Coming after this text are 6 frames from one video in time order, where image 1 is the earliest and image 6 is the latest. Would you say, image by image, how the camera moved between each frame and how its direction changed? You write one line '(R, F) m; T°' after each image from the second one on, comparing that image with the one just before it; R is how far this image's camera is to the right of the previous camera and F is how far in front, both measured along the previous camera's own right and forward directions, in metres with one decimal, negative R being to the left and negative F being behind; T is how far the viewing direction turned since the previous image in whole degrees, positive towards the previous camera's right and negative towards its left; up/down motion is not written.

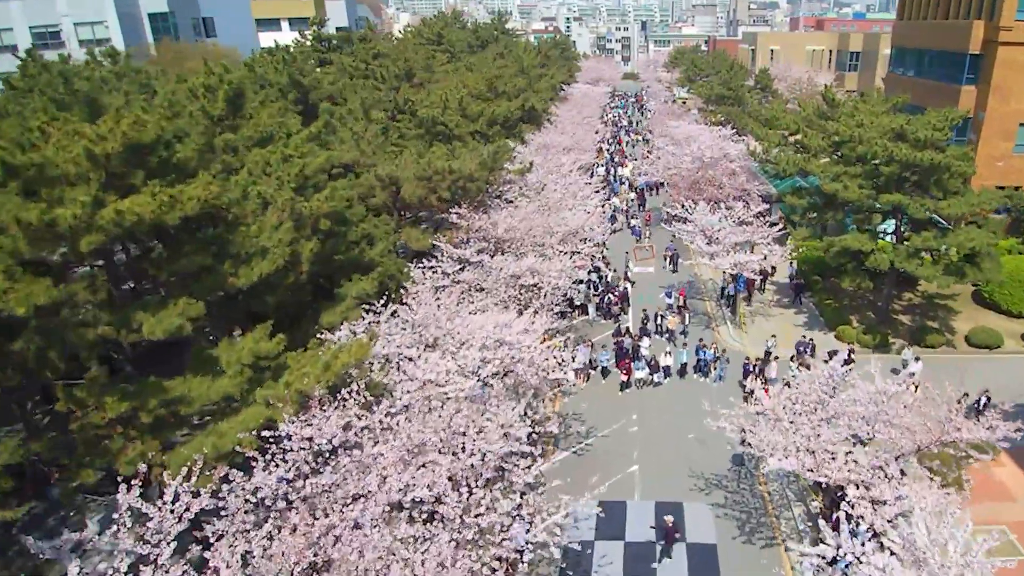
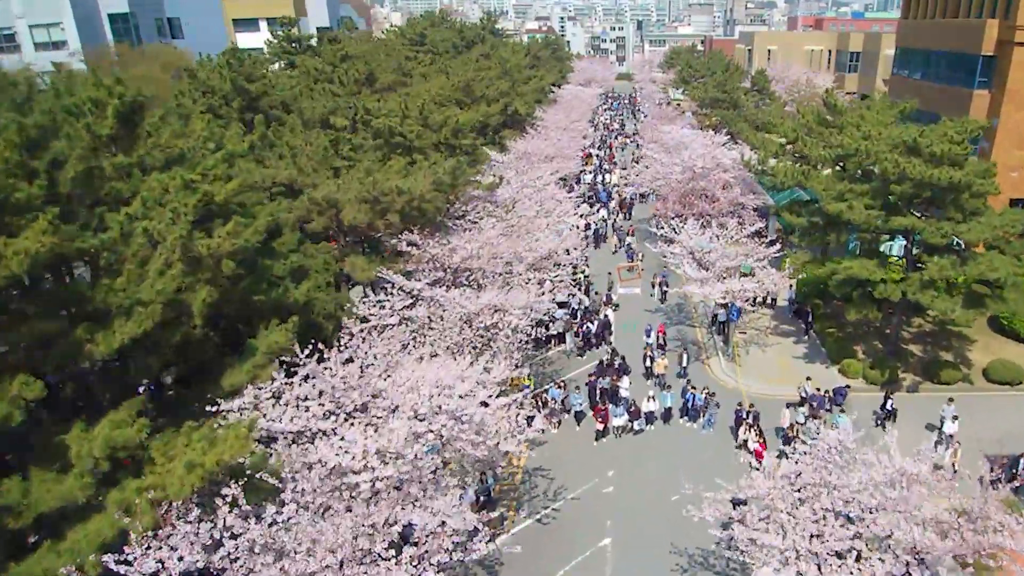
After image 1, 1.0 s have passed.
(+0.9, +2.7) m; 0°
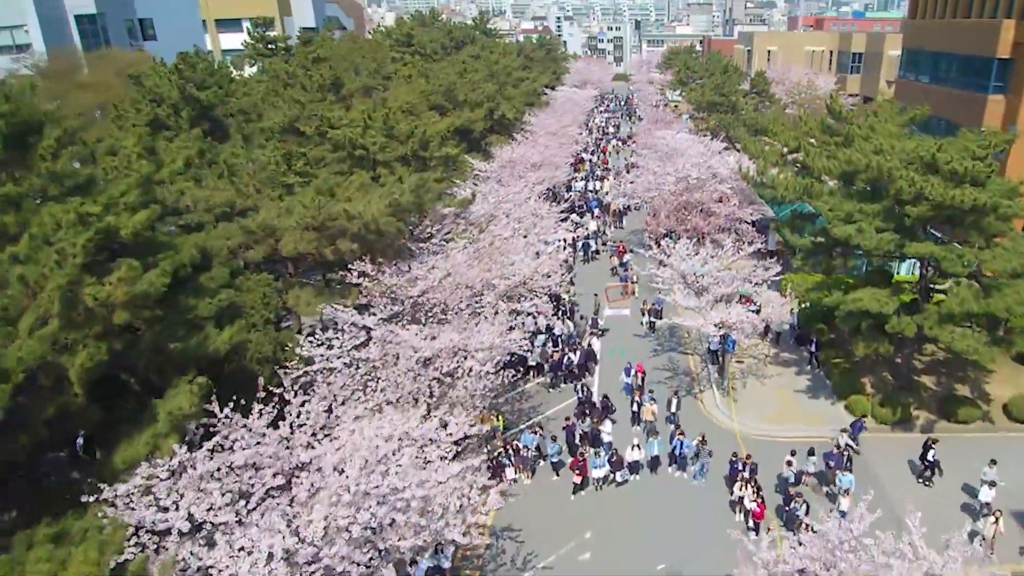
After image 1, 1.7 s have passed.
(+0.7, +2.2) m; 0°
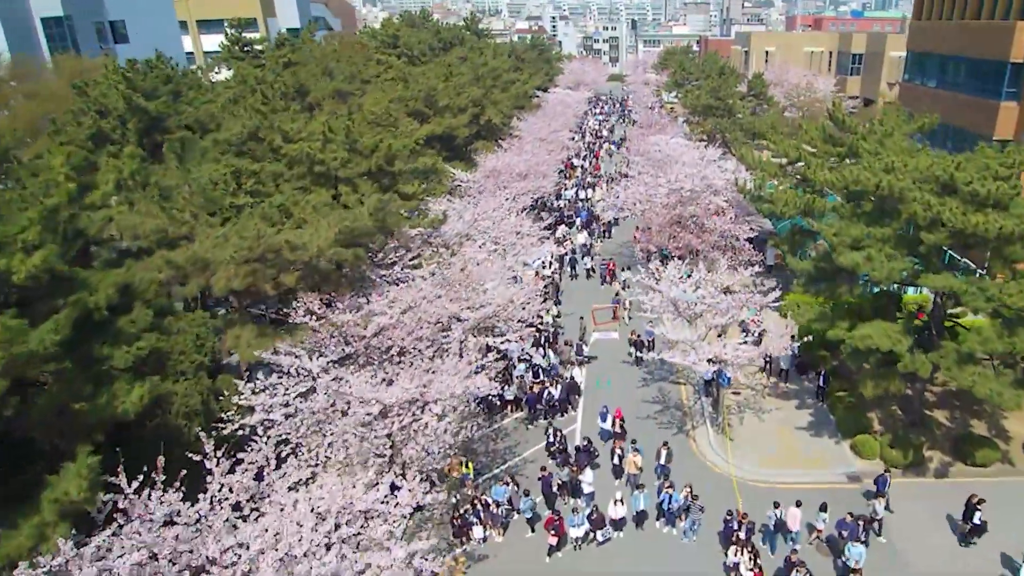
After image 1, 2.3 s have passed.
(+0.6, +1.9) m; 0°
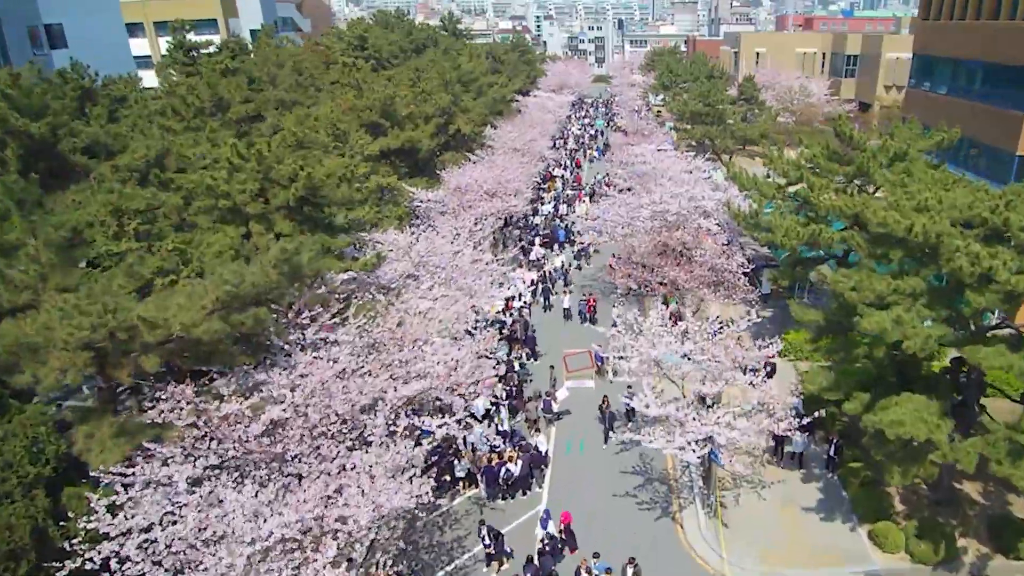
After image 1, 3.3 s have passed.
(+0.8, +3.4) m; +1°
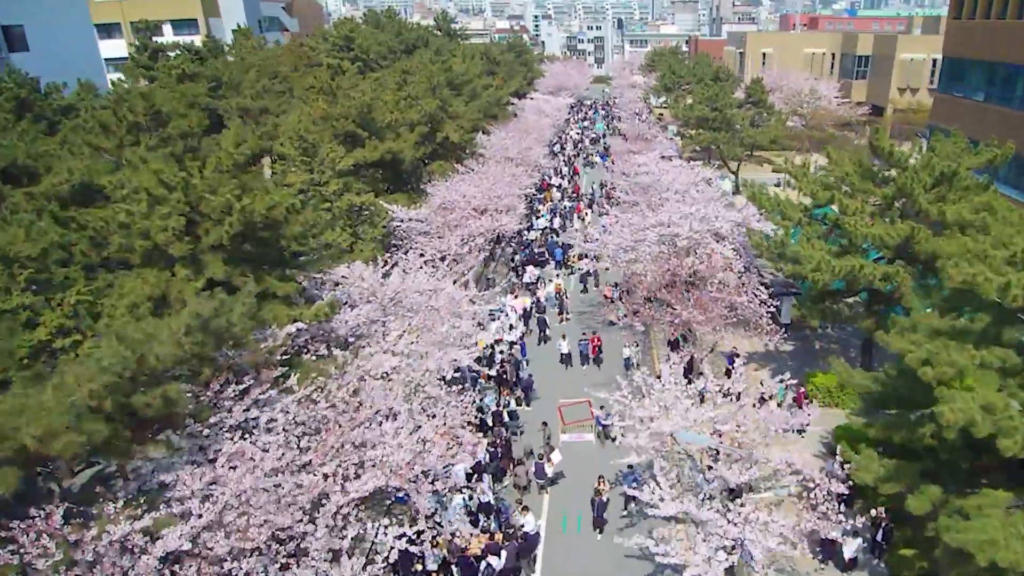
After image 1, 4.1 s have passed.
(+0.3, +2.9) m; 0°
